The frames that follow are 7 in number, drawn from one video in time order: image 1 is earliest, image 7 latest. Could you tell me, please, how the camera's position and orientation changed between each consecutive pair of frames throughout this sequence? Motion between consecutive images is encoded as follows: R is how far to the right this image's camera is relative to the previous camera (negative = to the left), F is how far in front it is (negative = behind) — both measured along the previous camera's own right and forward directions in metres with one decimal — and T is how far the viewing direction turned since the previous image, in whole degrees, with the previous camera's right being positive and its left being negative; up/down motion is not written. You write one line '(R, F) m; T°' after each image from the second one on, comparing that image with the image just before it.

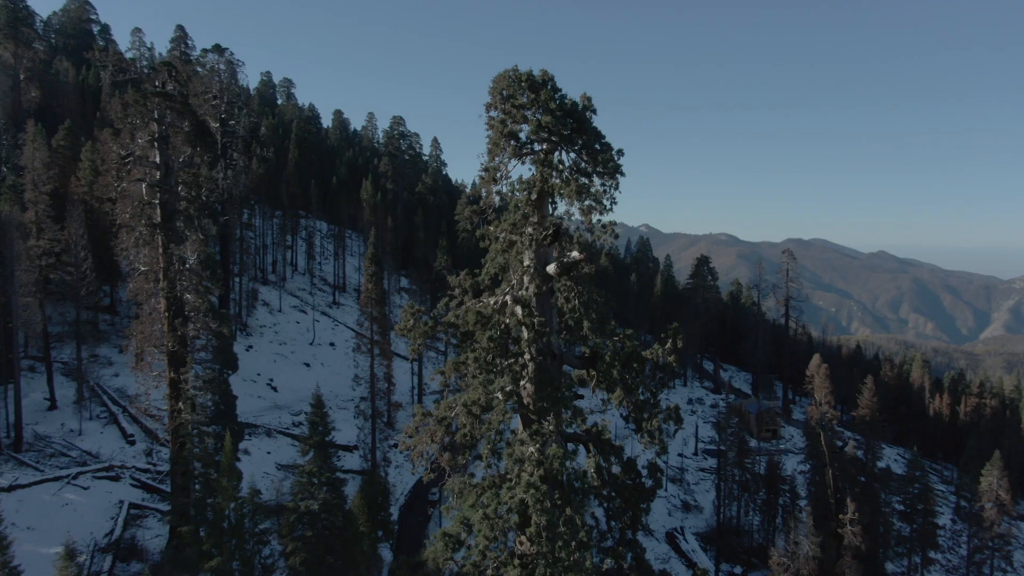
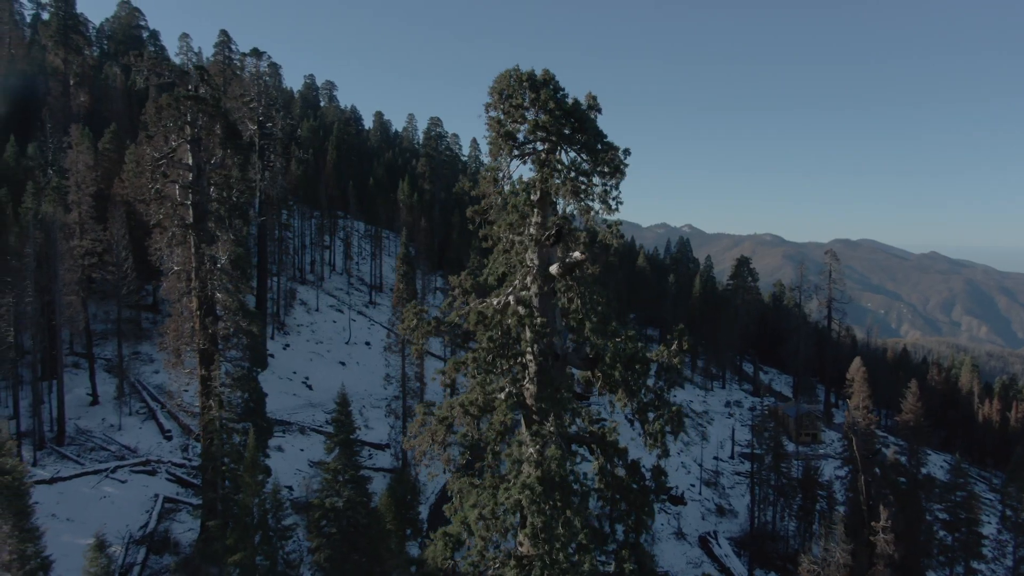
(+0.4, 0.0) m; -3°
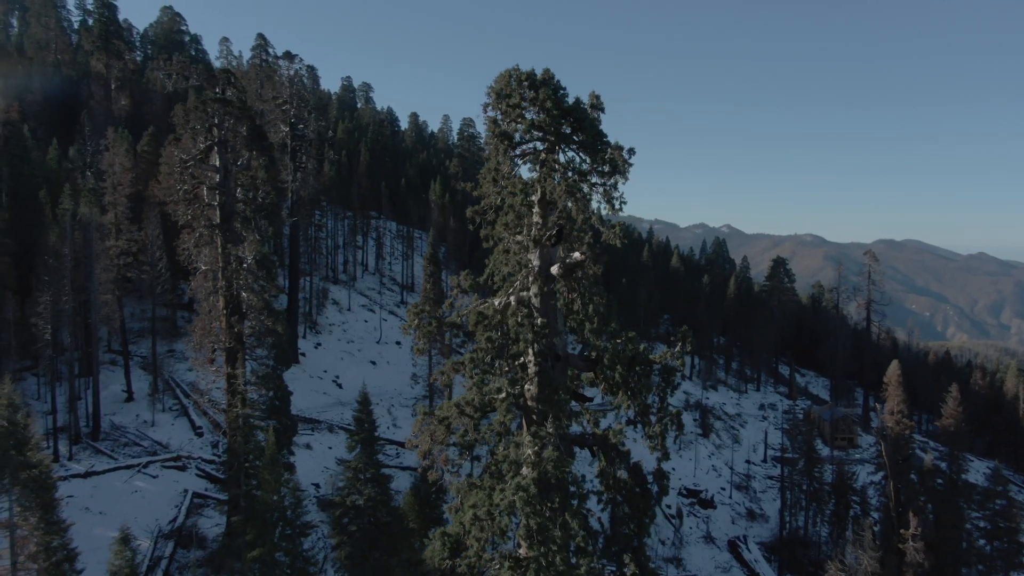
(+0.4, 0.0) m; -3°
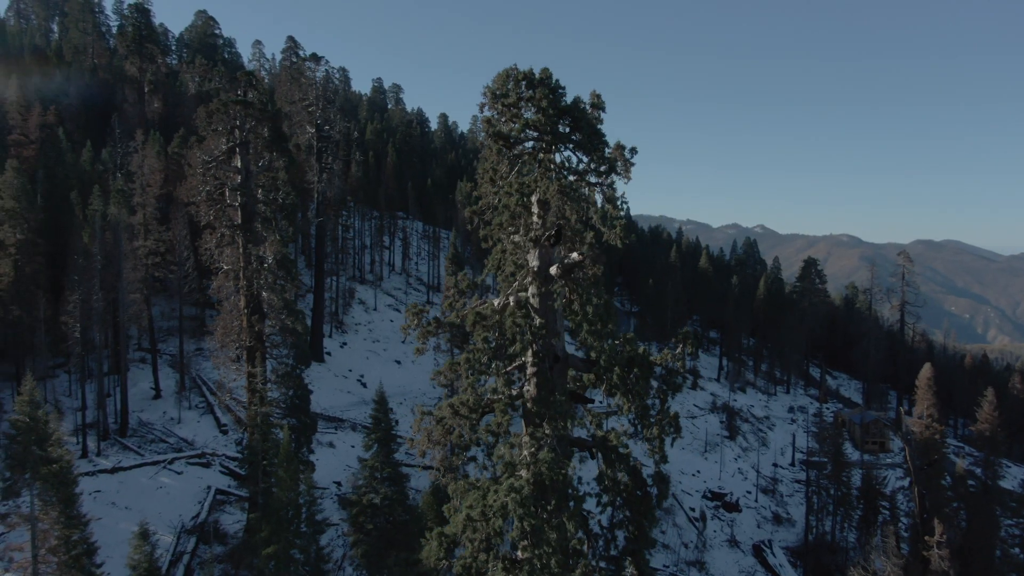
(+0.3, 0.0) m; -2°
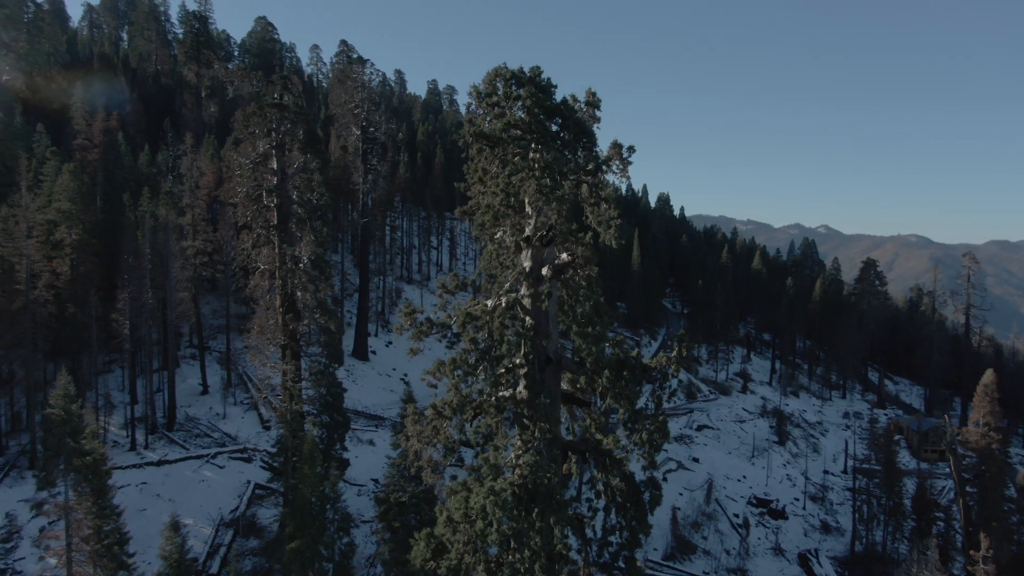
(+0.6, +0.1) m; -4°
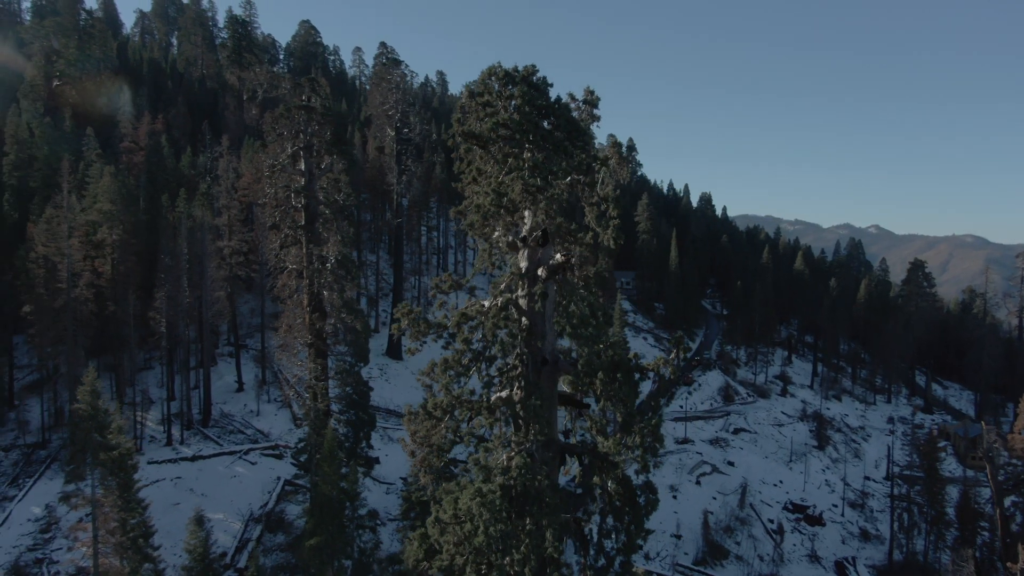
(+0.5, +0.1) m; -3°
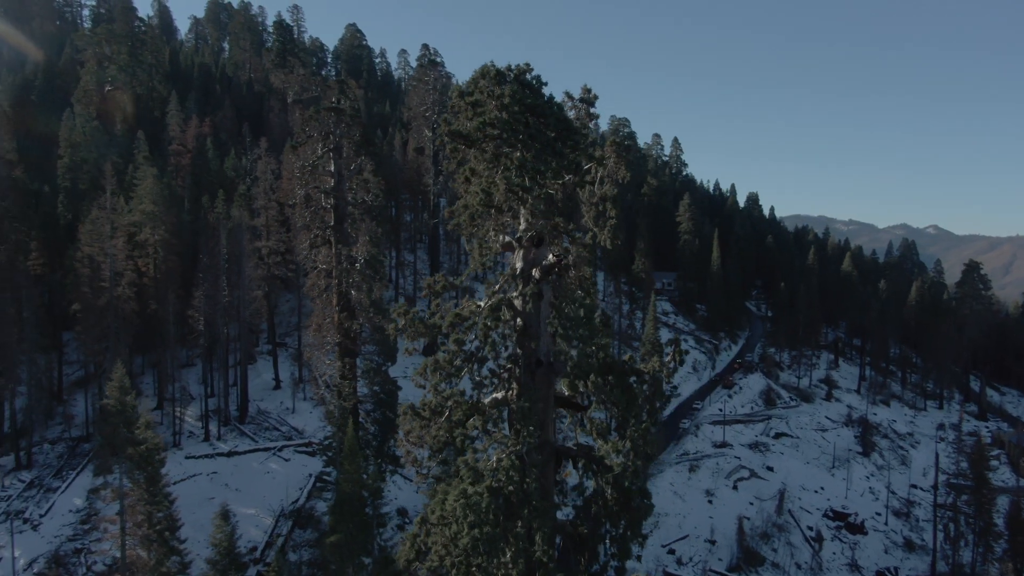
(+0.5, +0.1) m; -3°
